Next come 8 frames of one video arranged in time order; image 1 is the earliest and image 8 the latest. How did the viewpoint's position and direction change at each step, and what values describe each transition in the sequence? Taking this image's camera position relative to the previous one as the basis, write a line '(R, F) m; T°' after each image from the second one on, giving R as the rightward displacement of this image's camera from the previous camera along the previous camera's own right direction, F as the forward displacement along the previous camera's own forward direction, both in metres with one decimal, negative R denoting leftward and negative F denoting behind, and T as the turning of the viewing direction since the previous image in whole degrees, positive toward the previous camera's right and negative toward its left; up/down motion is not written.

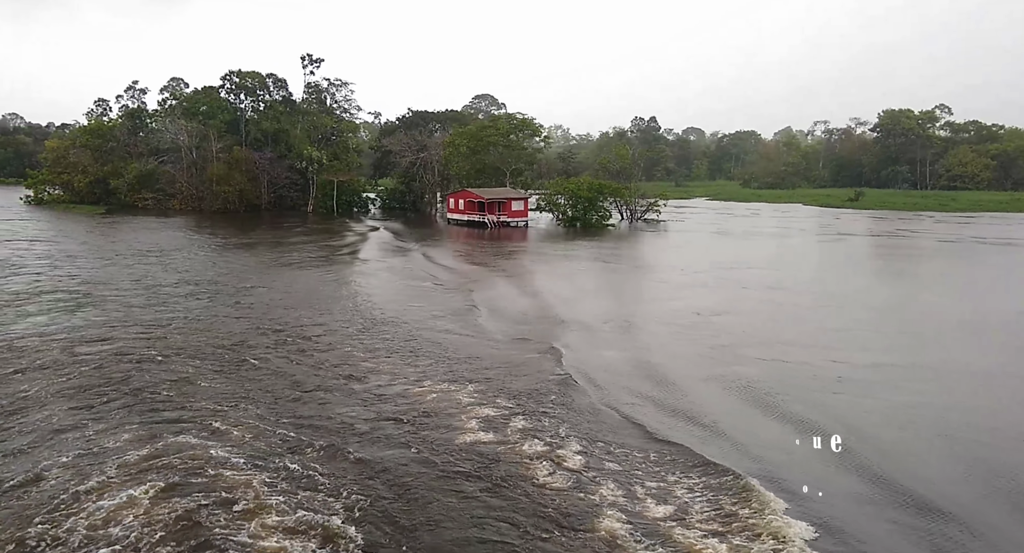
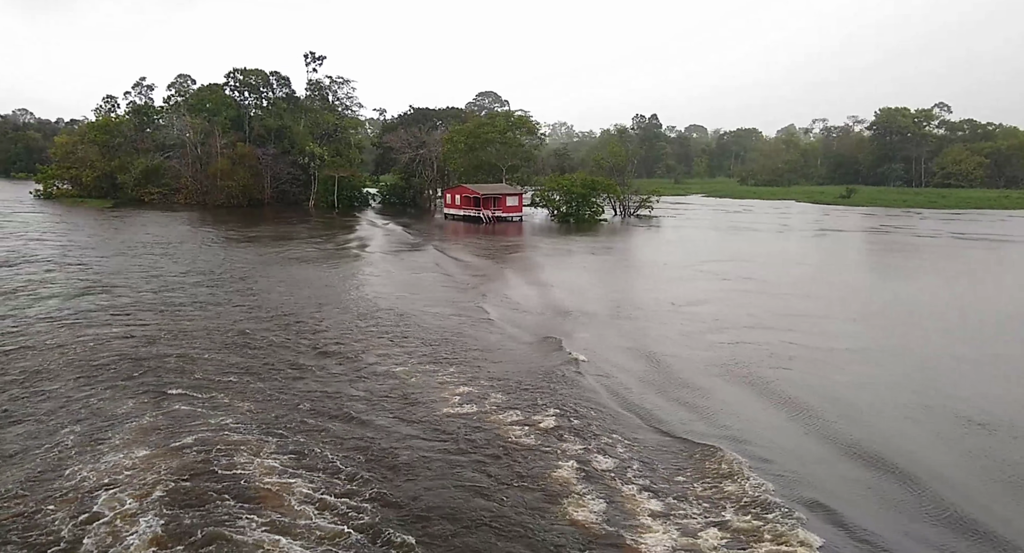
(+0.5, -0.8) m; 0°
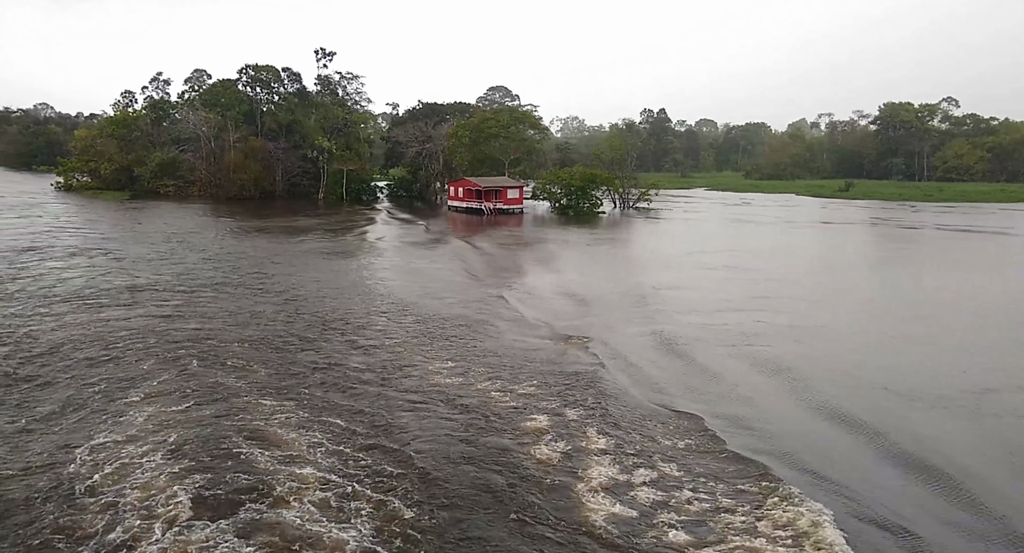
(+0.6, -0.9) m; -1°
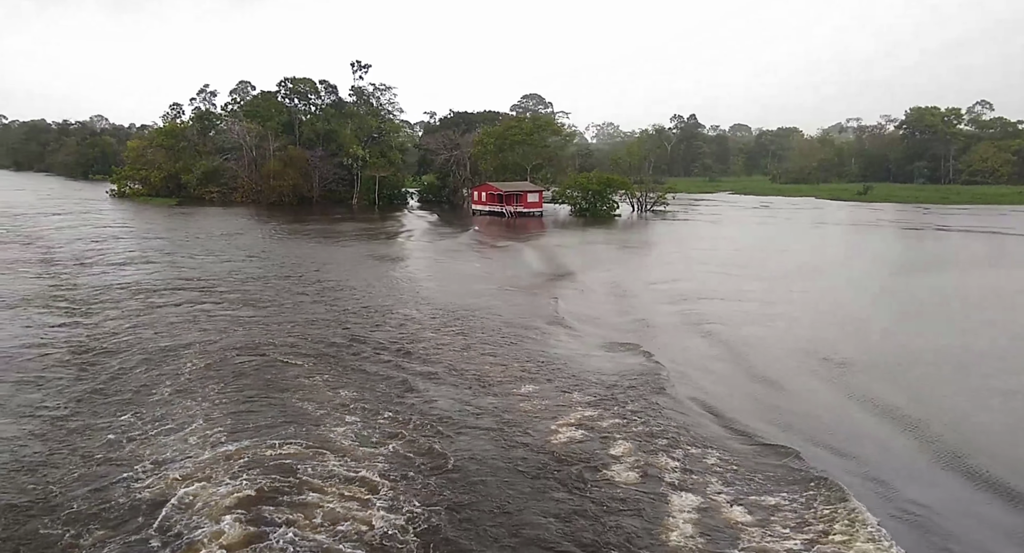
(+0.8, -1.5) m; -3°
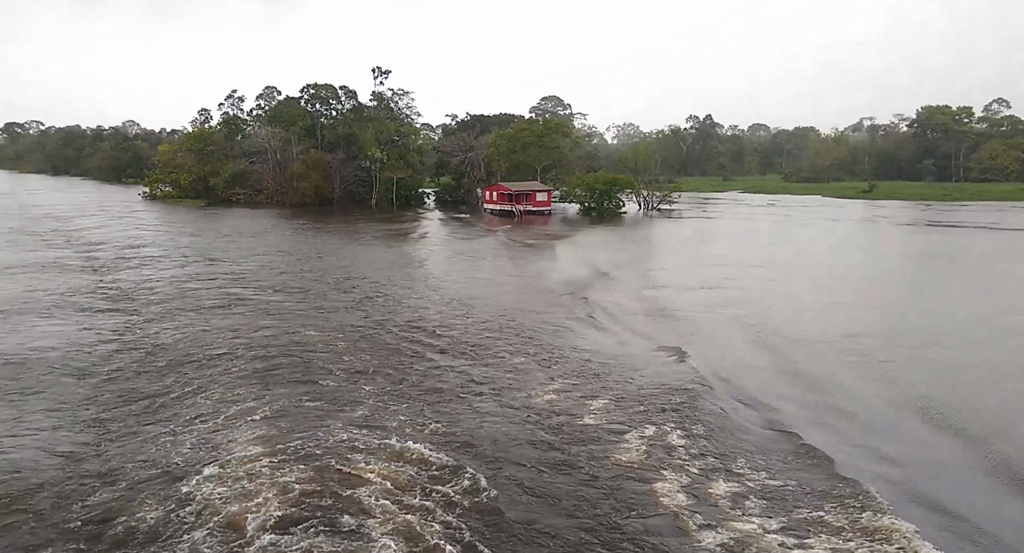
(+0.7, -1.4) m; -2°
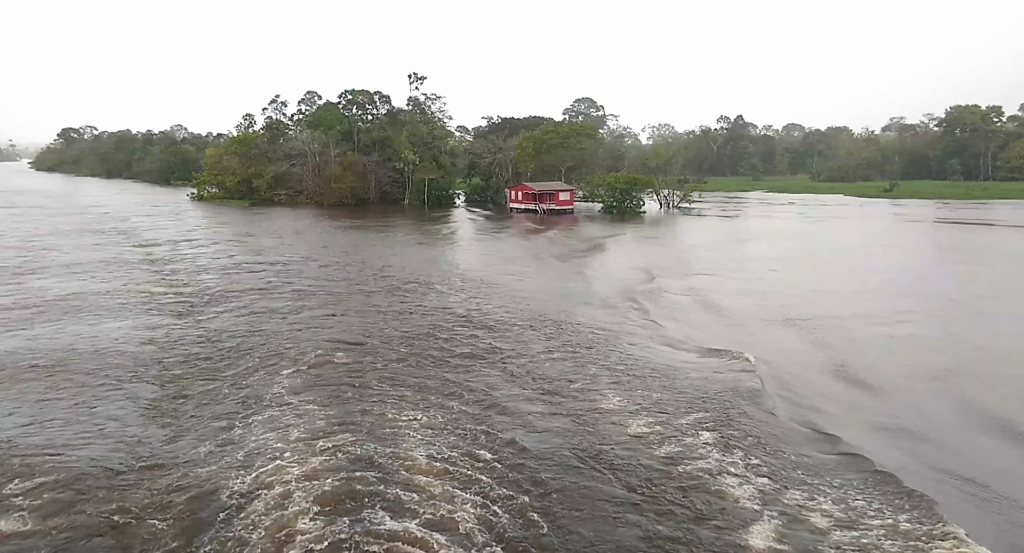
(+0.6, -1.6) m; -3°
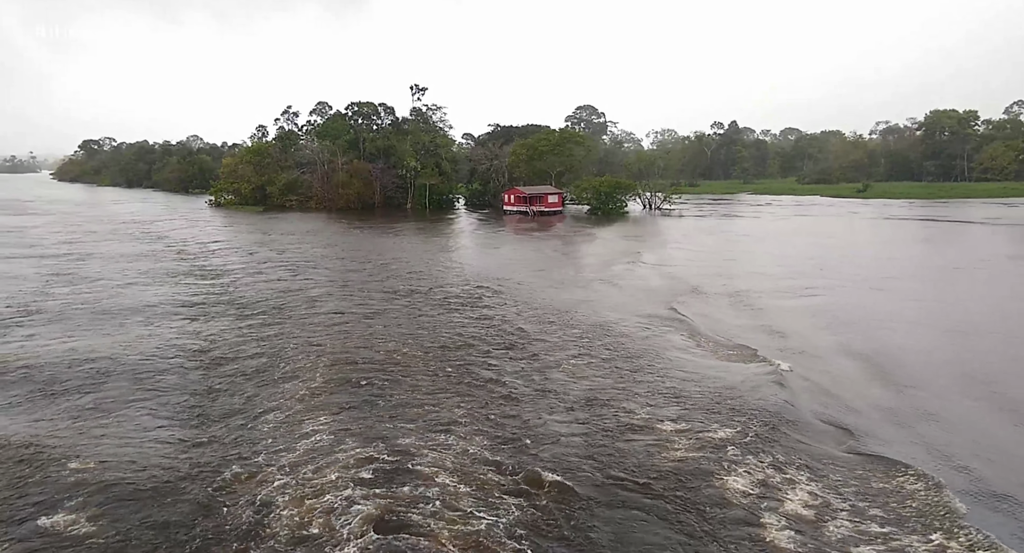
(+1.1, -2.7) m; -1°
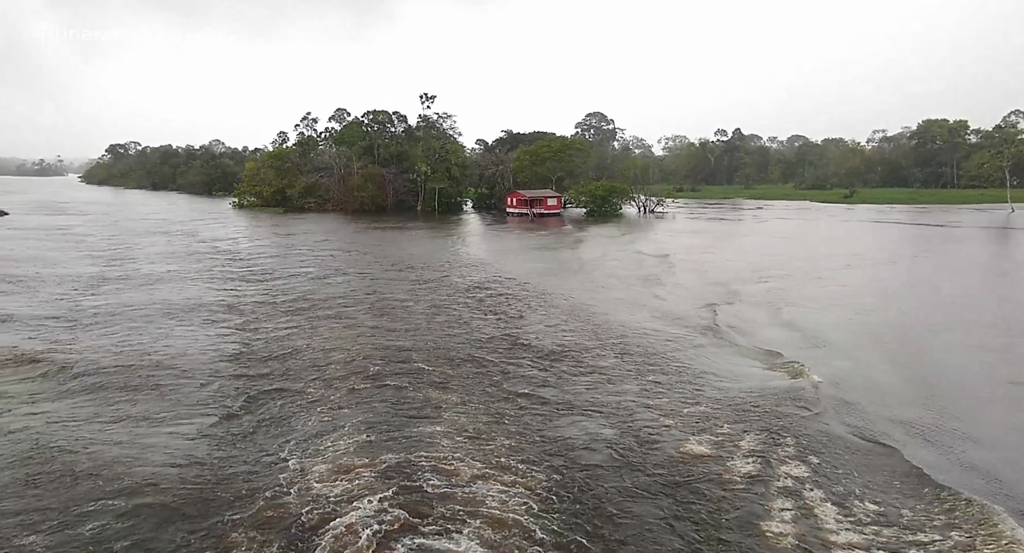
(+0.9, -2.6) m; -1°
